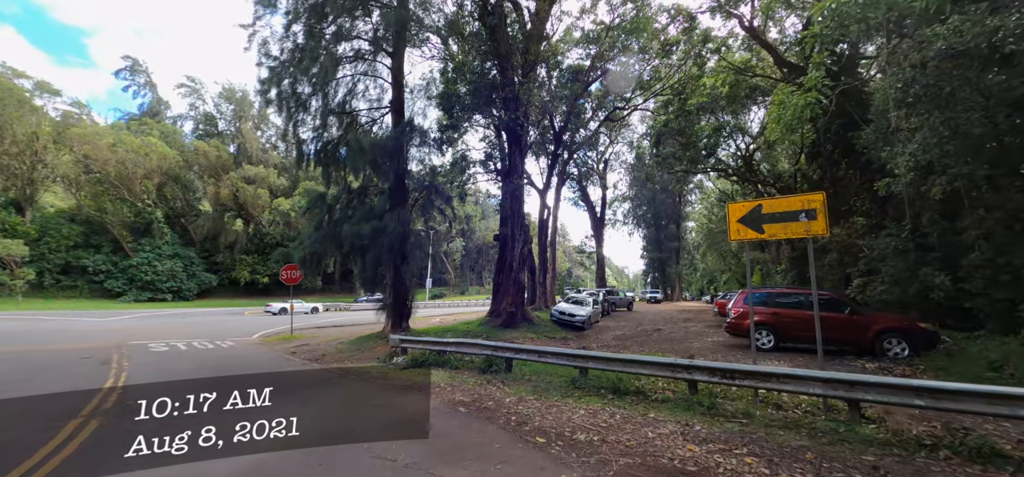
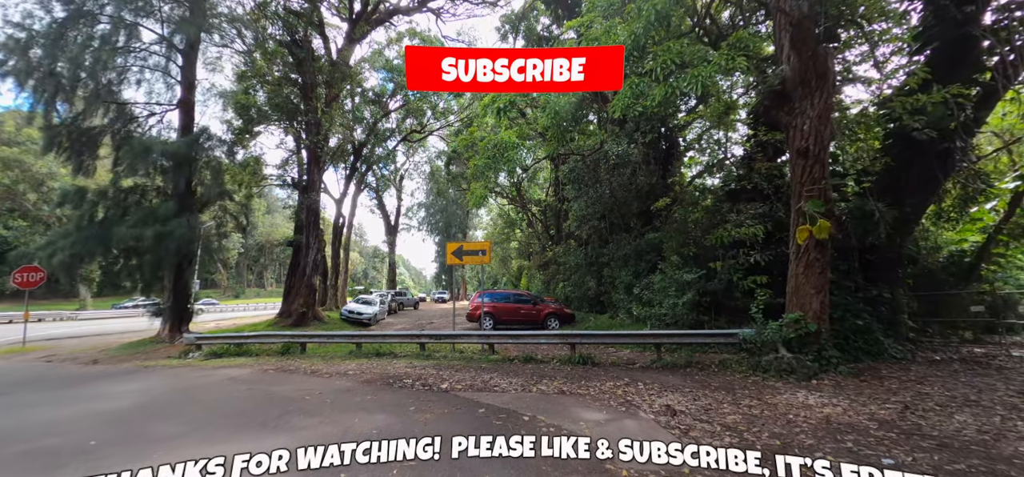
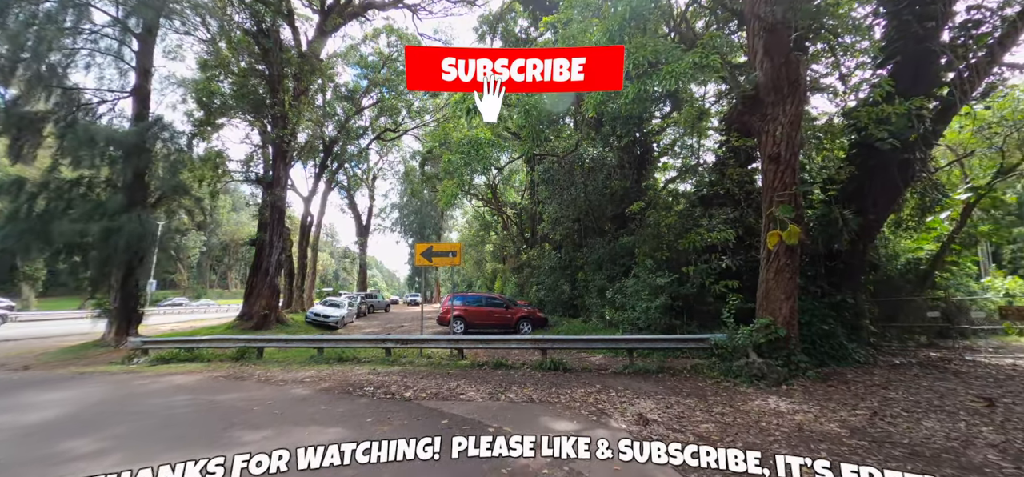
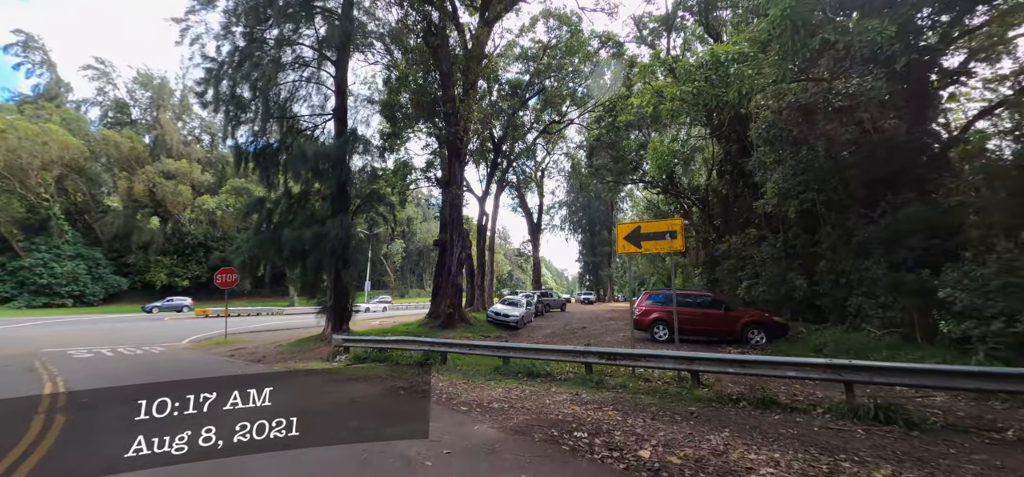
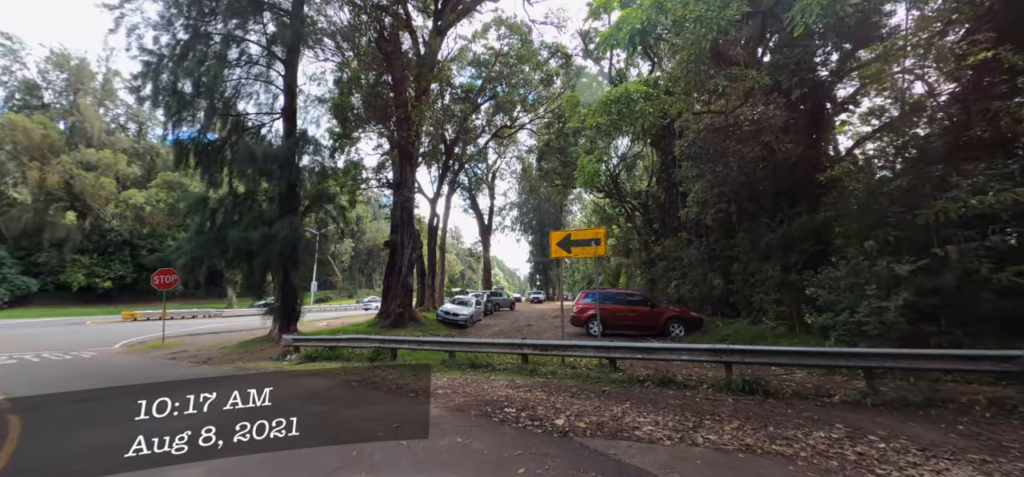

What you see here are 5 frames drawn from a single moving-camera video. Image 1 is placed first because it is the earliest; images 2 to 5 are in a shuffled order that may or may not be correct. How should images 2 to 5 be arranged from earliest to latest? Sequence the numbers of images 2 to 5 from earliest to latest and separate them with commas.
4, 5, 2, 3
